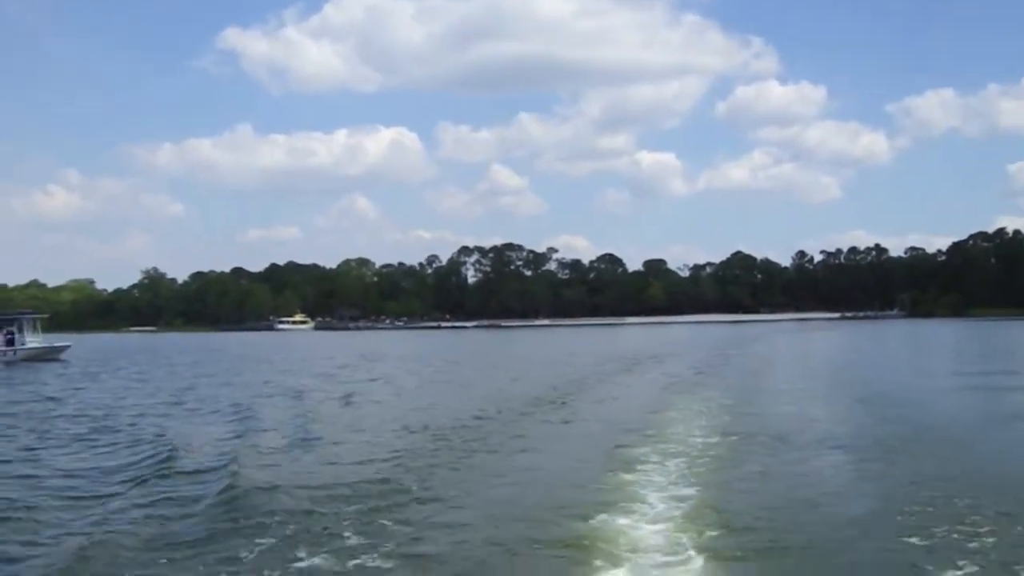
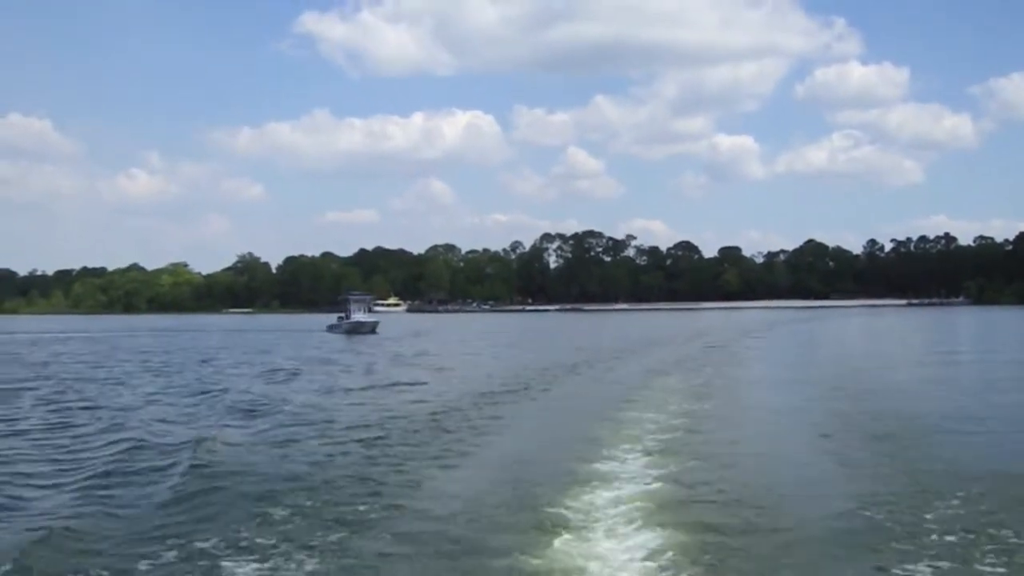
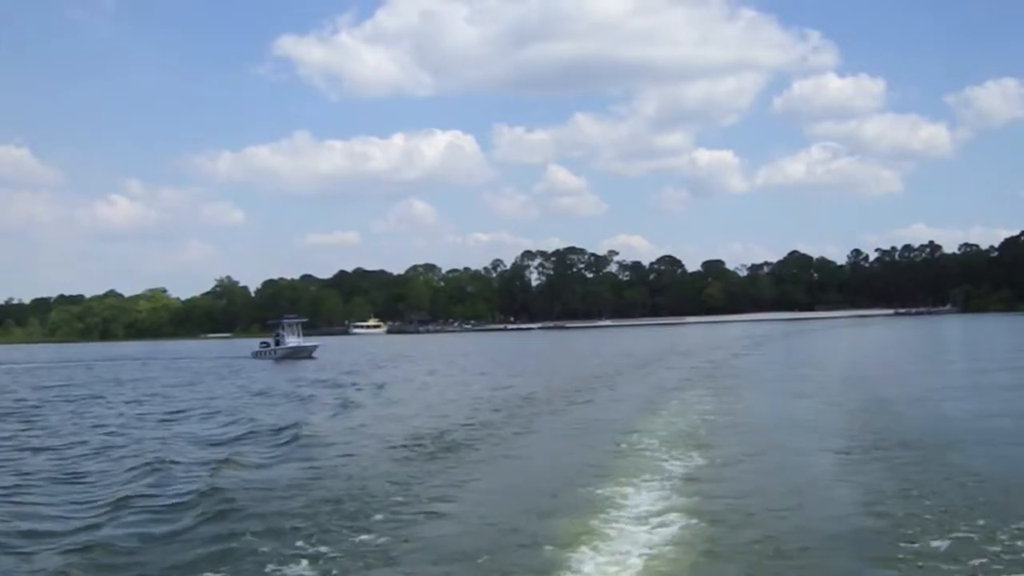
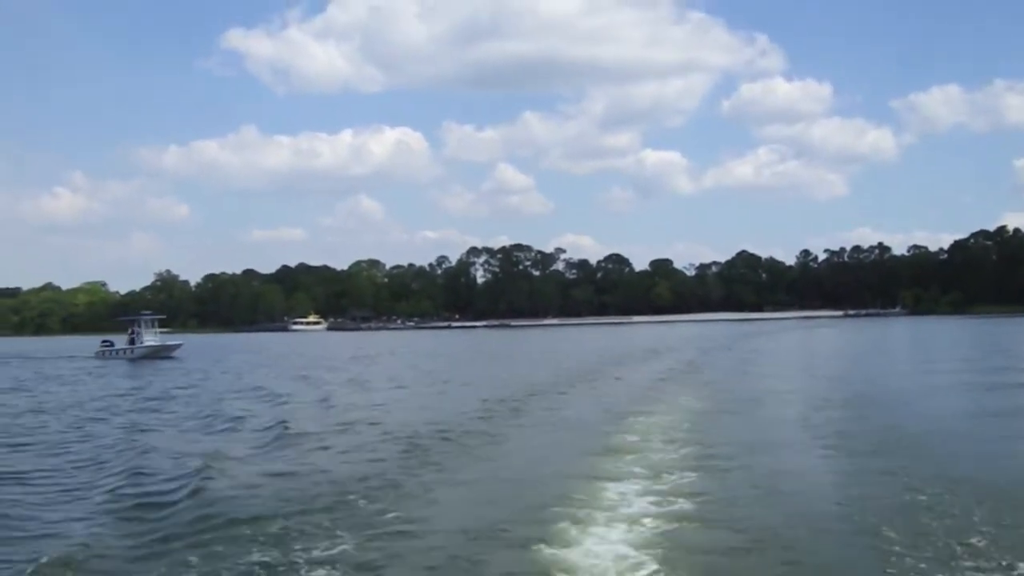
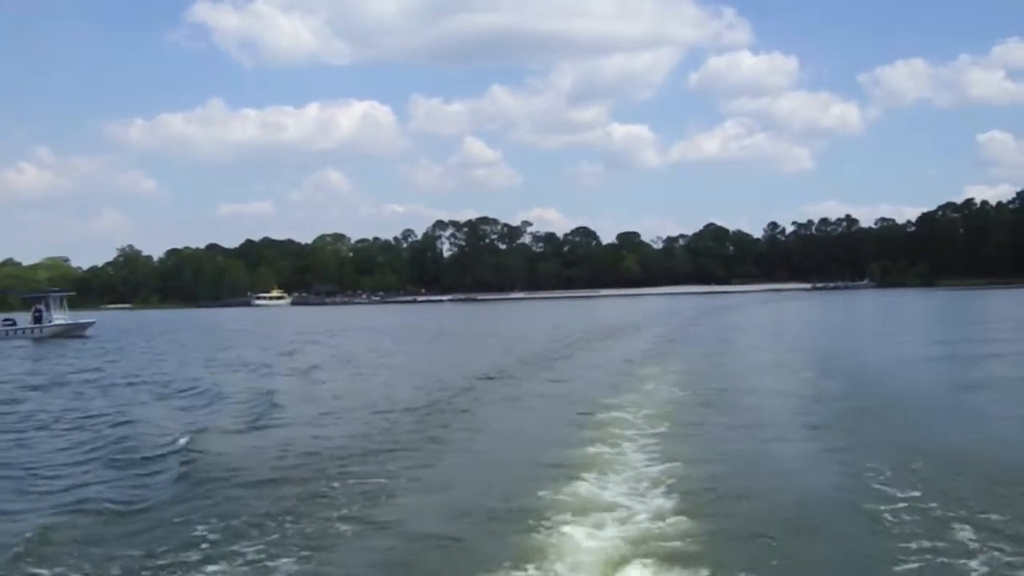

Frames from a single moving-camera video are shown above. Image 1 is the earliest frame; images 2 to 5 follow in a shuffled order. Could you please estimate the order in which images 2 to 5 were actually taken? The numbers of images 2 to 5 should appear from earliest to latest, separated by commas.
5, 4, 3, 2
